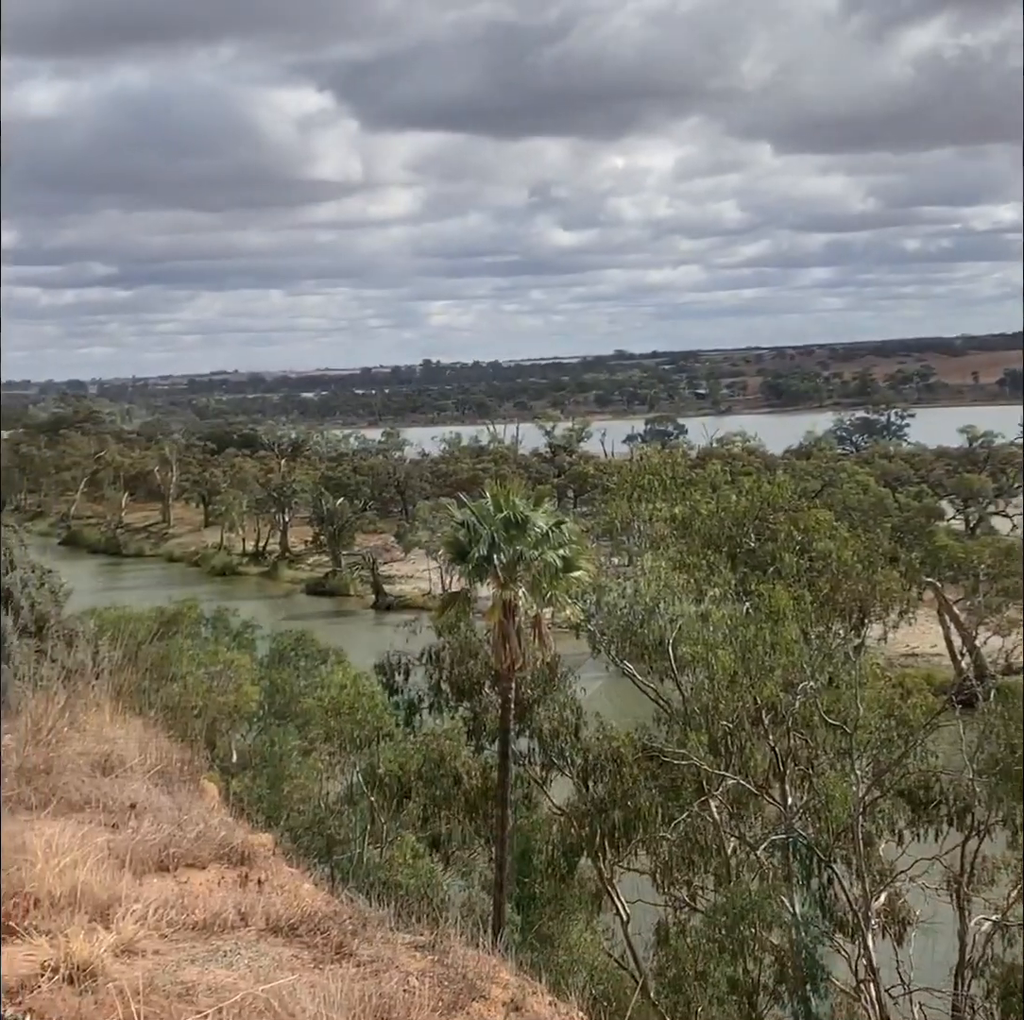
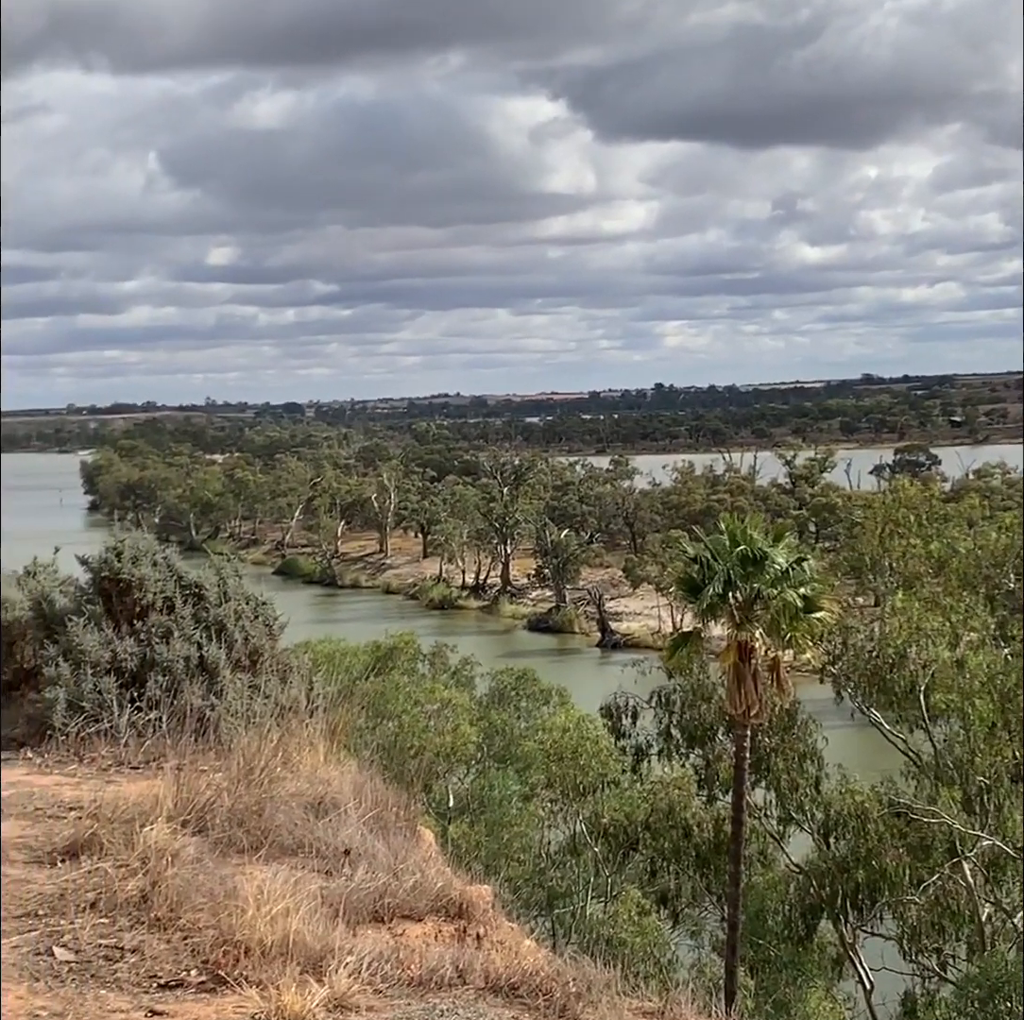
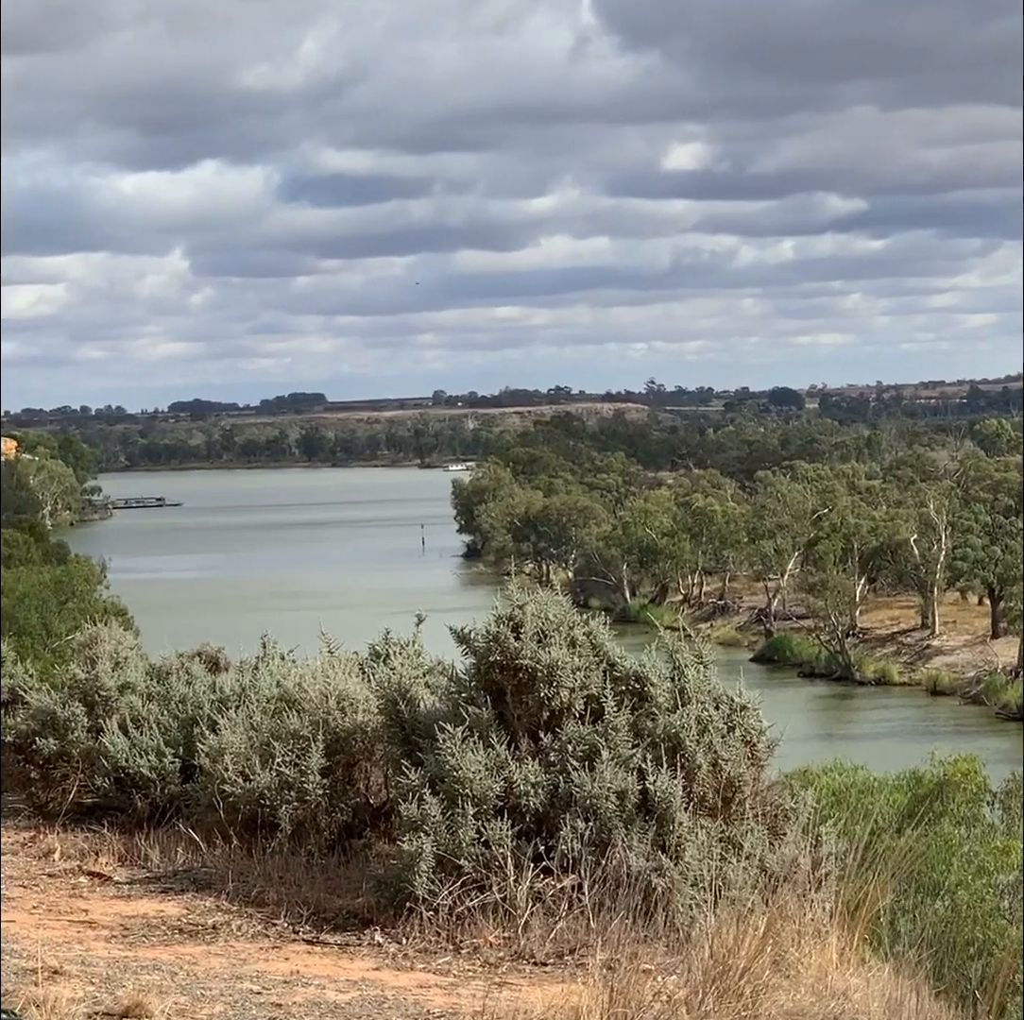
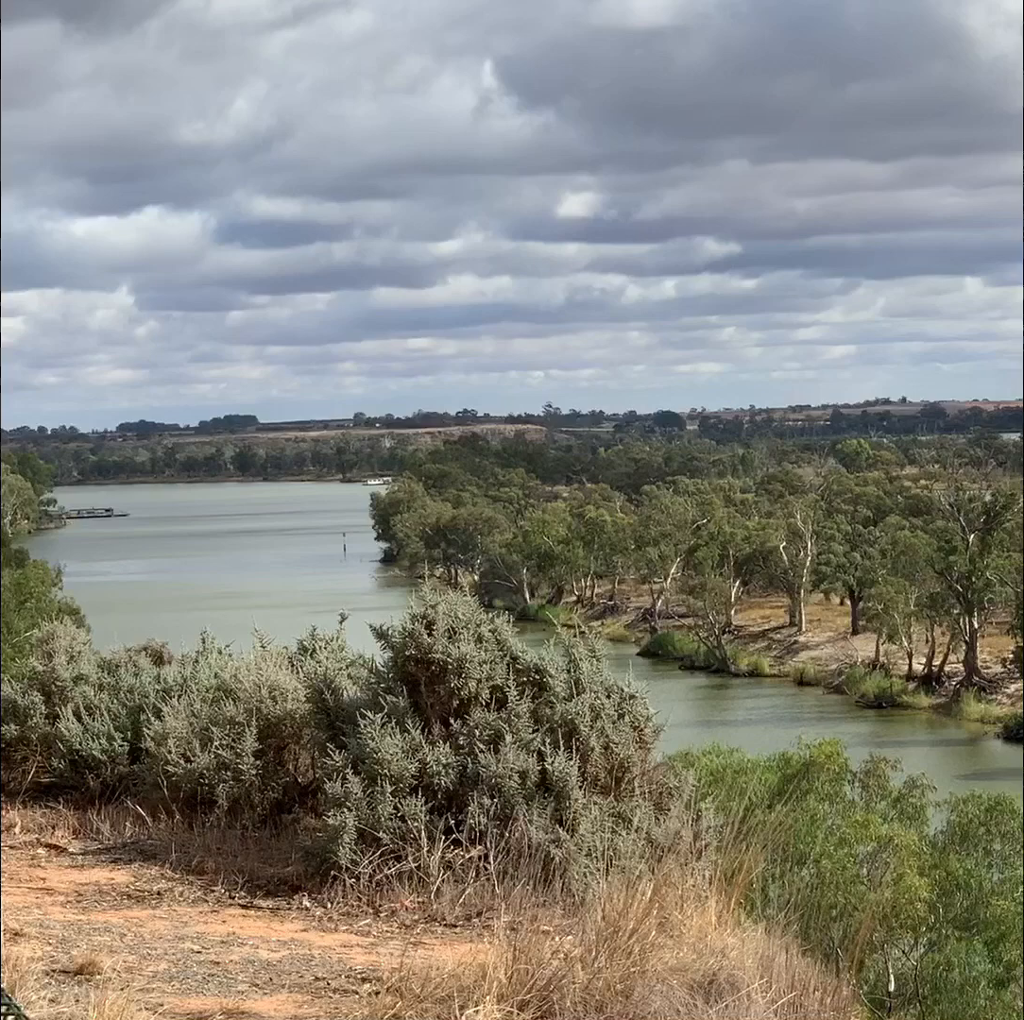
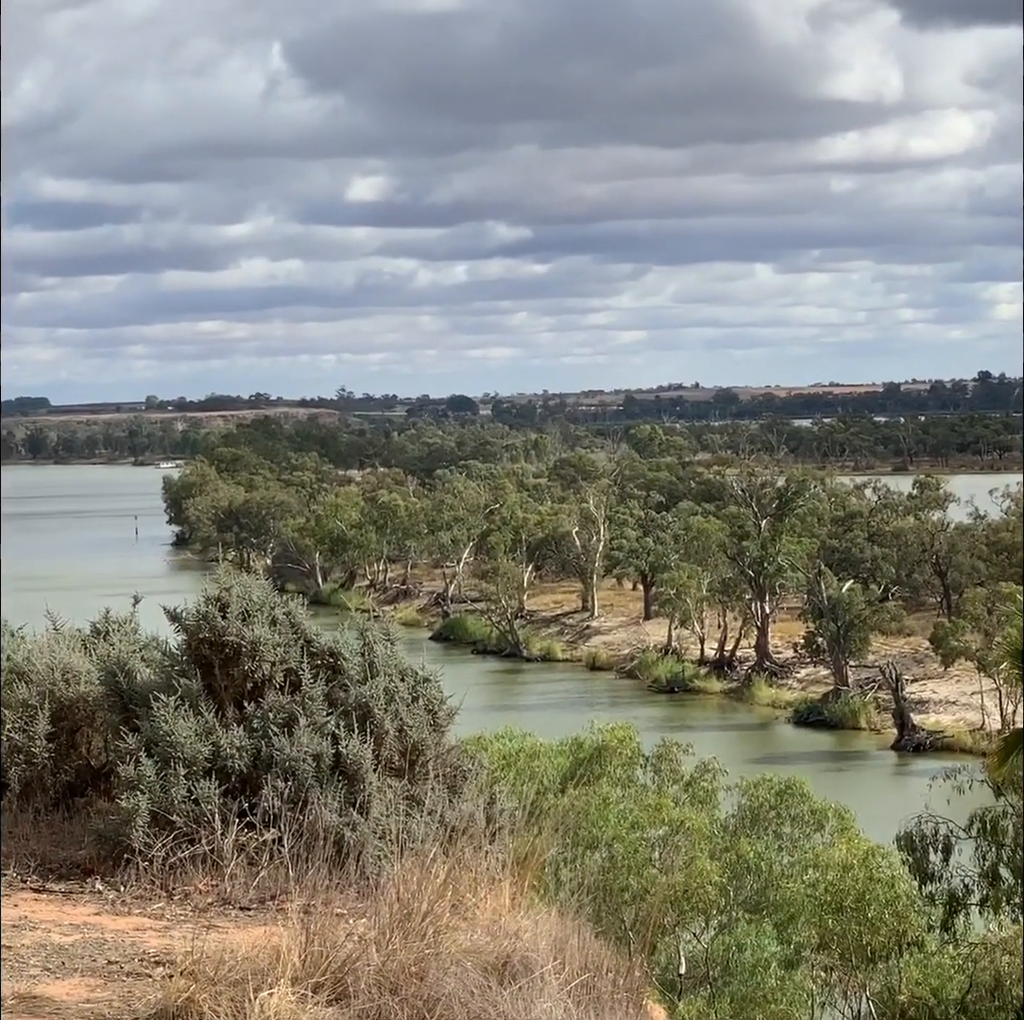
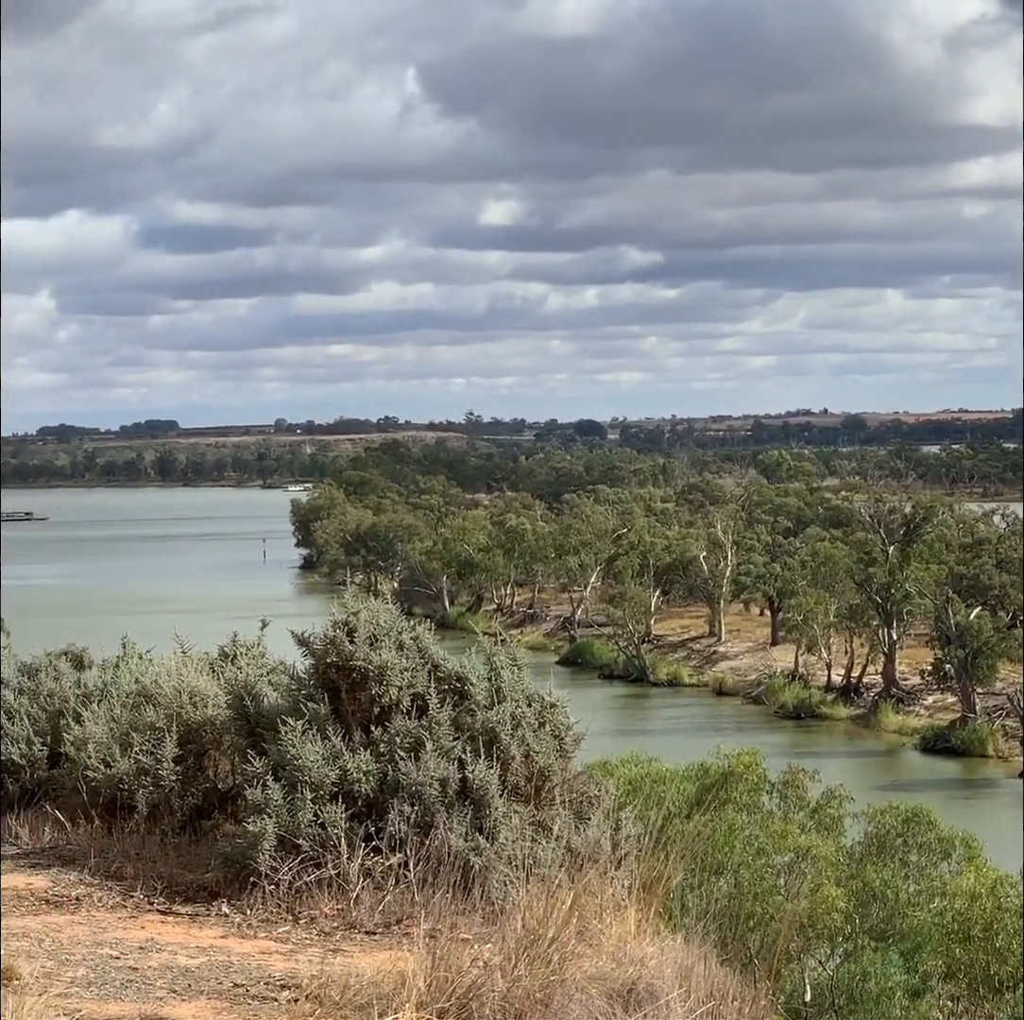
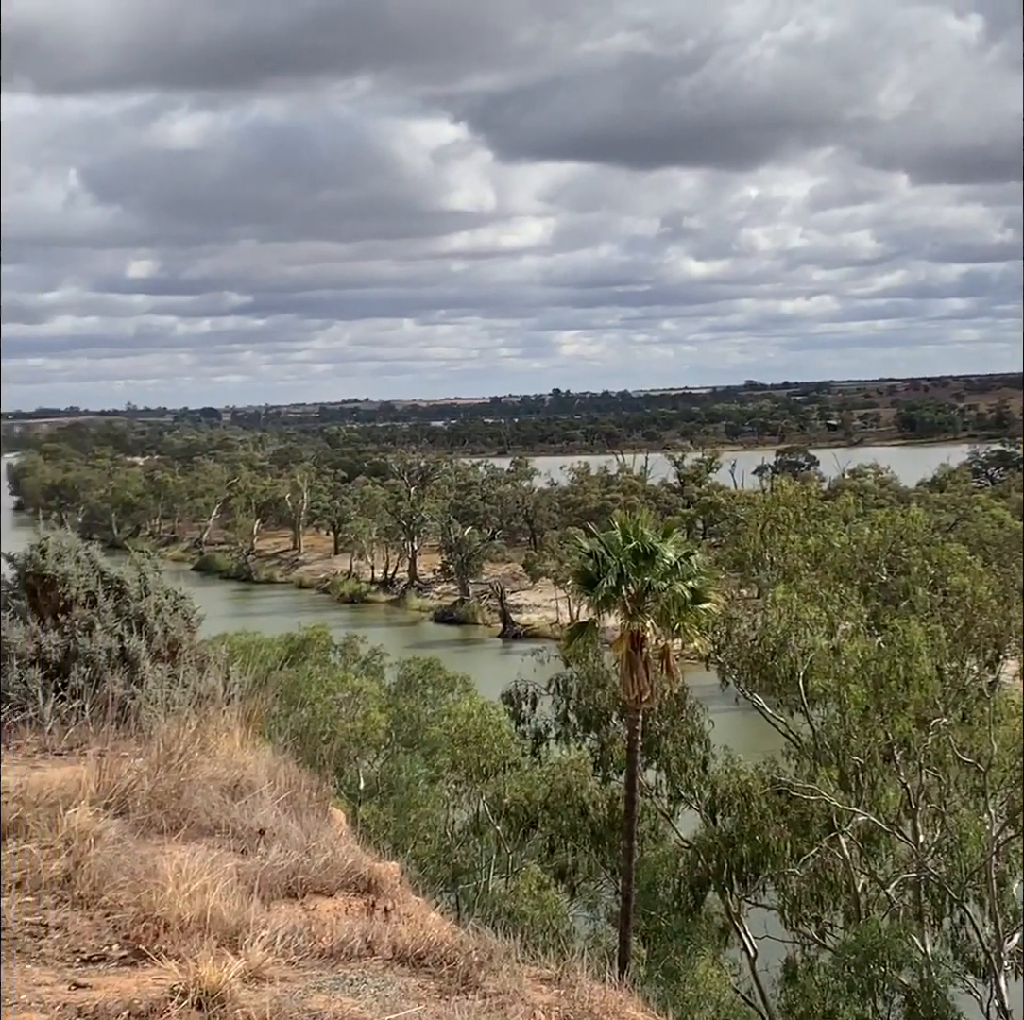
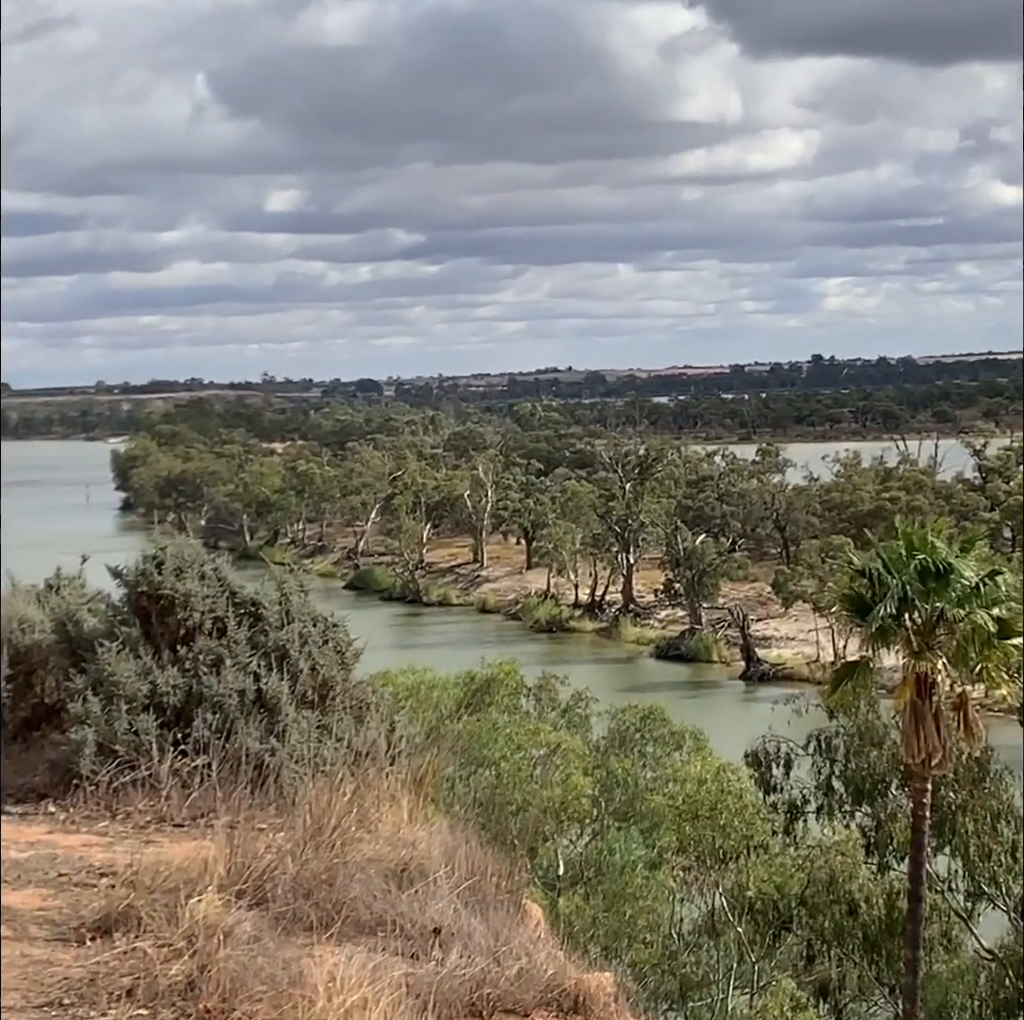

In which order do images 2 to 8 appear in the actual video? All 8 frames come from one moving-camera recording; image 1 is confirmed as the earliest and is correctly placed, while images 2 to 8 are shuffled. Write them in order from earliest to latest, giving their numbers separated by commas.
7, 2, 8, 5, 6, 4, 3
